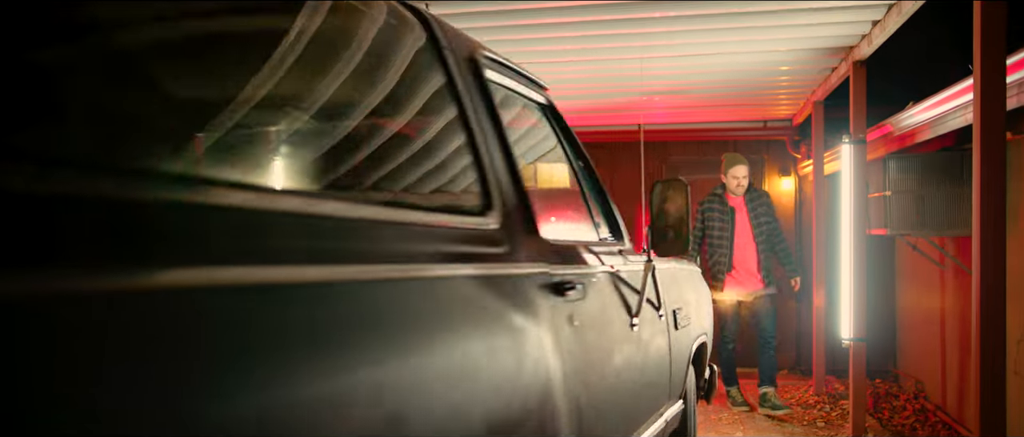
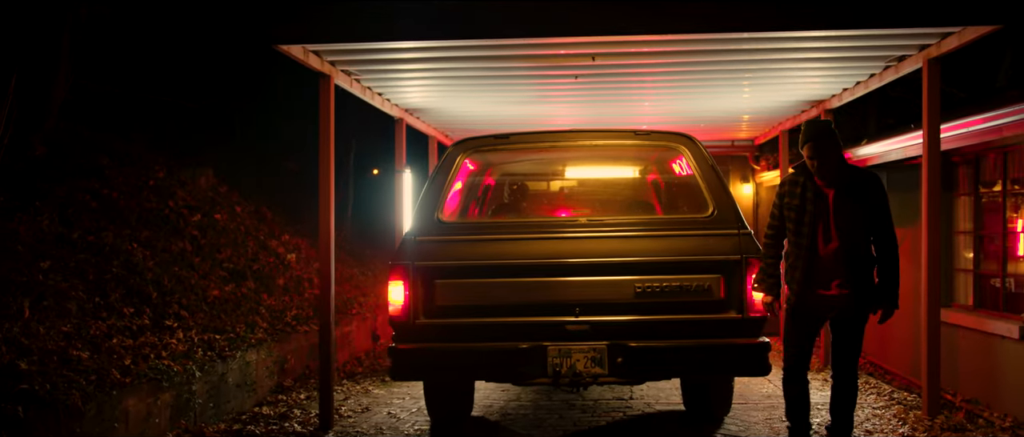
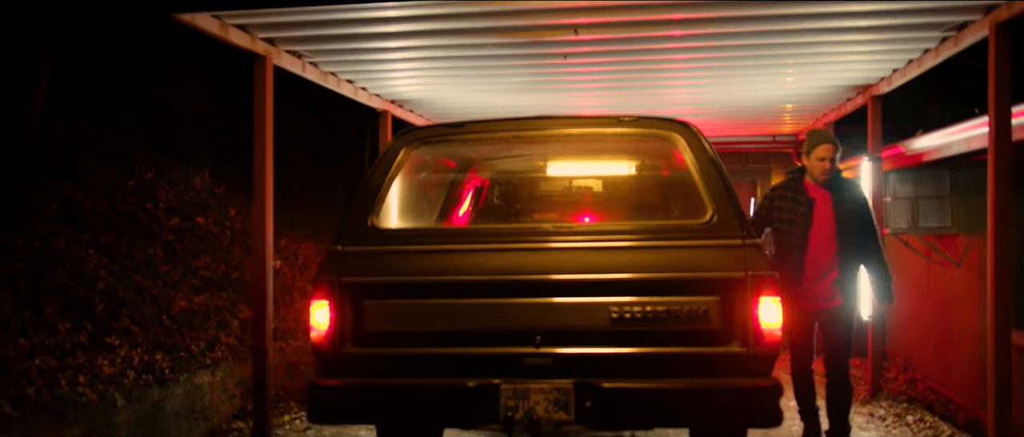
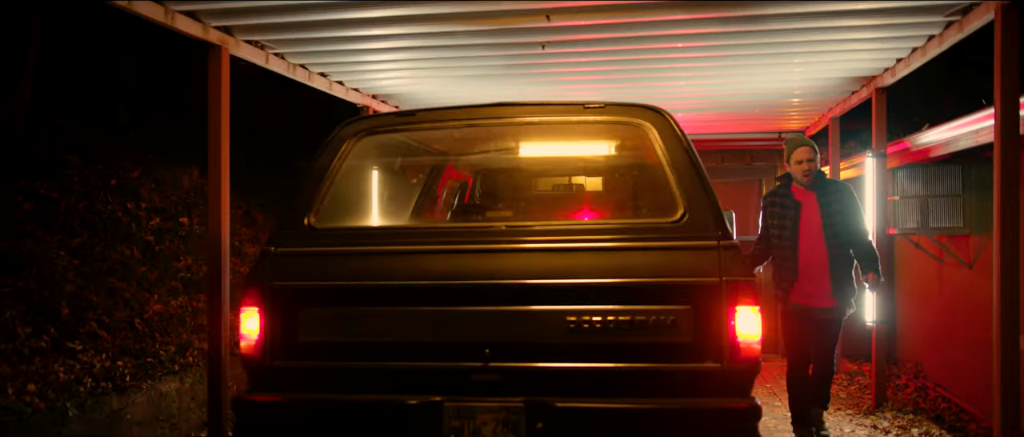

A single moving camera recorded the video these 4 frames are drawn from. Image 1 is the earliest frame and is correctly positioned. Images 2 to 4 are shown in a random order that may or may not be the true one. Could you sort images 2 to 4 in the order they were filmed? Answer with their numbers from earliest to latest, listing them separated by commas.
4, 3, 2
